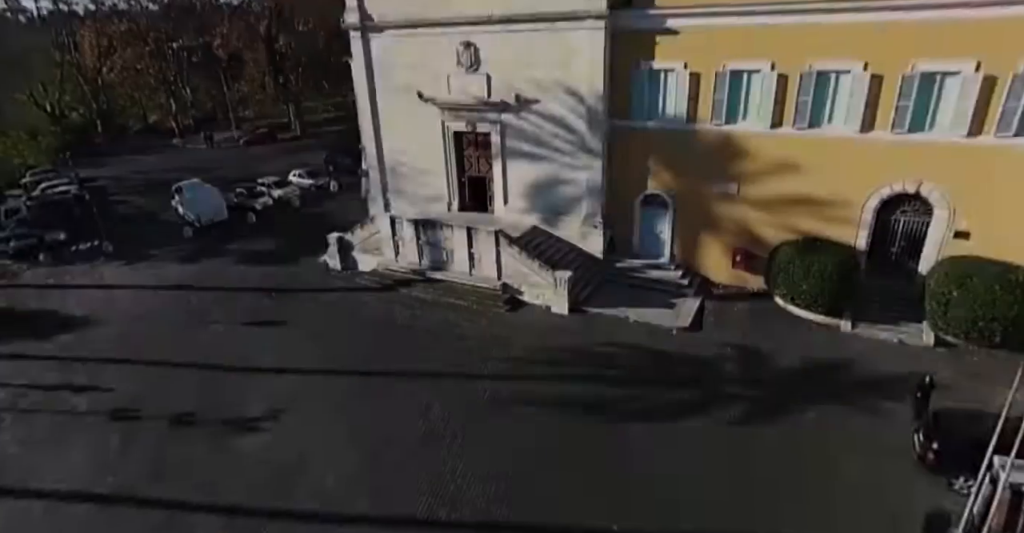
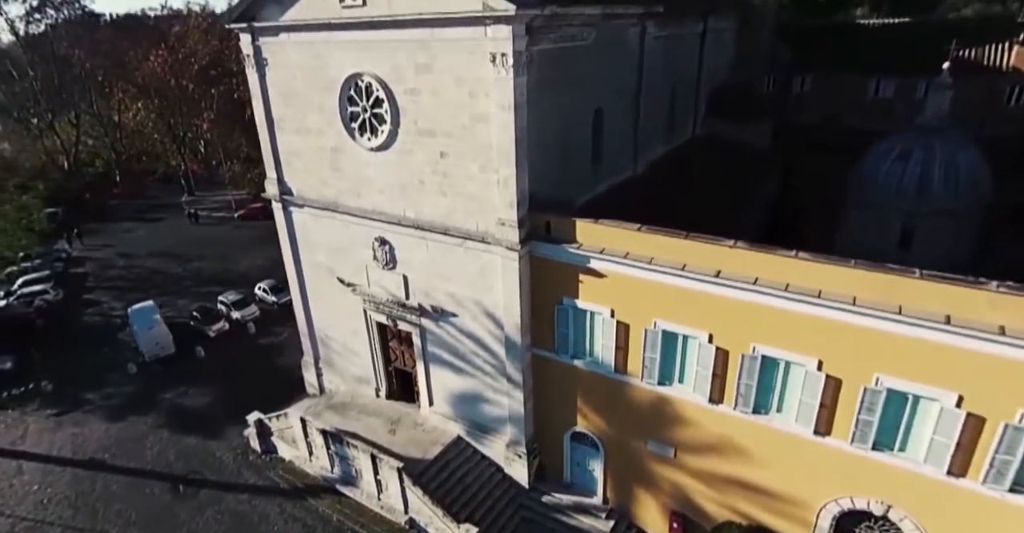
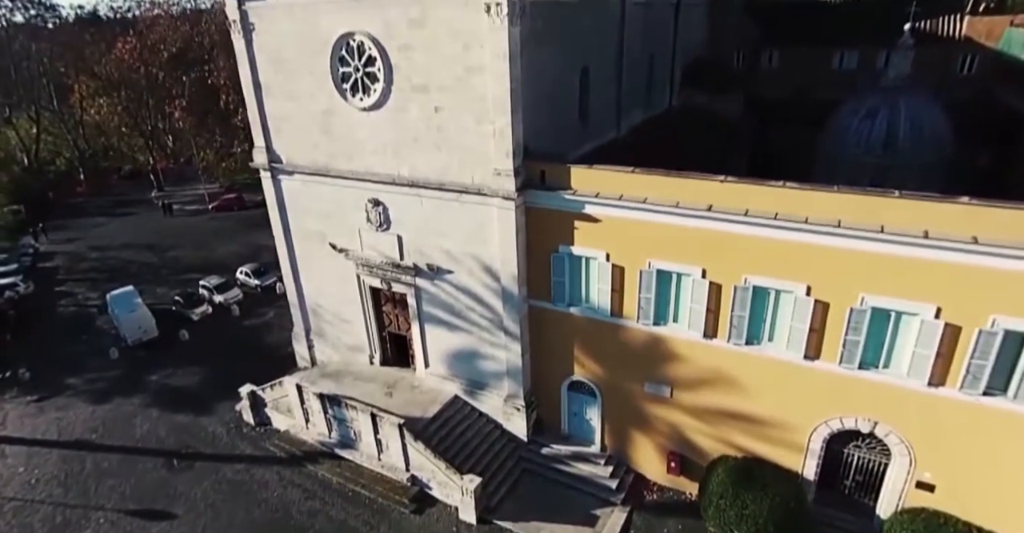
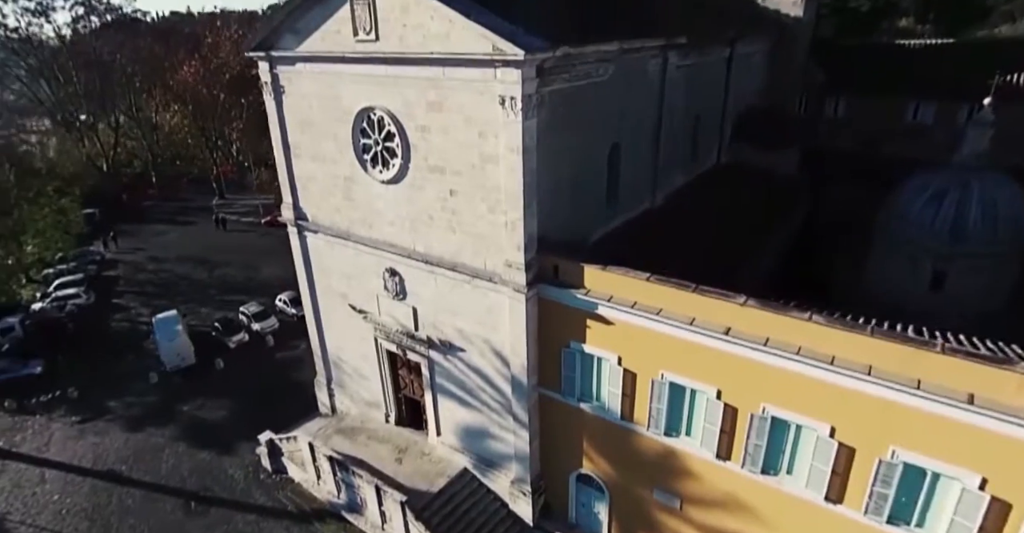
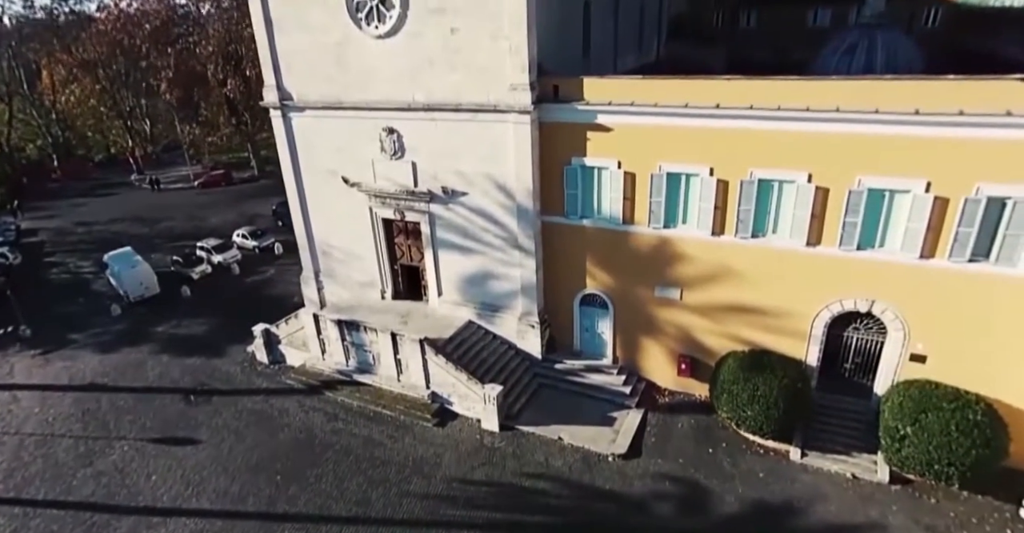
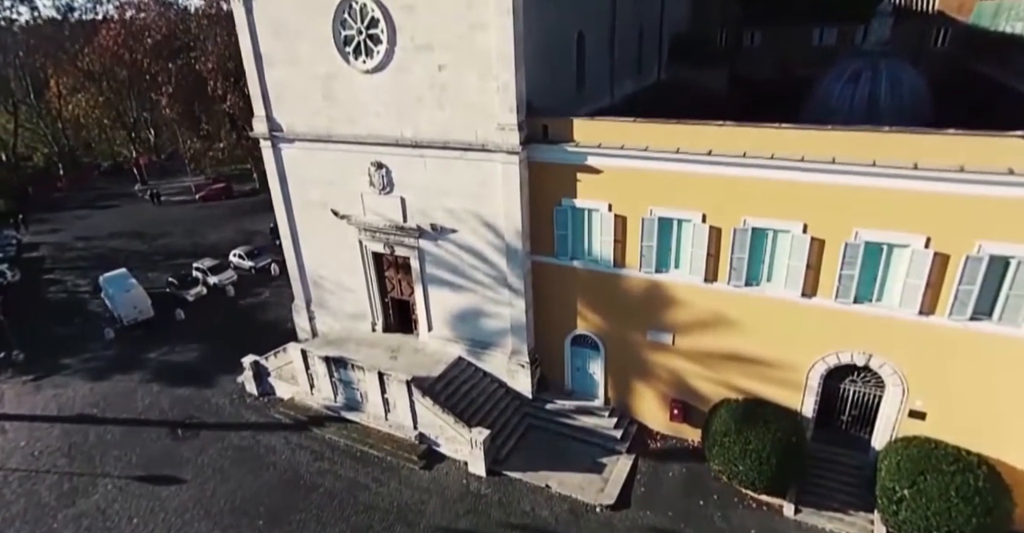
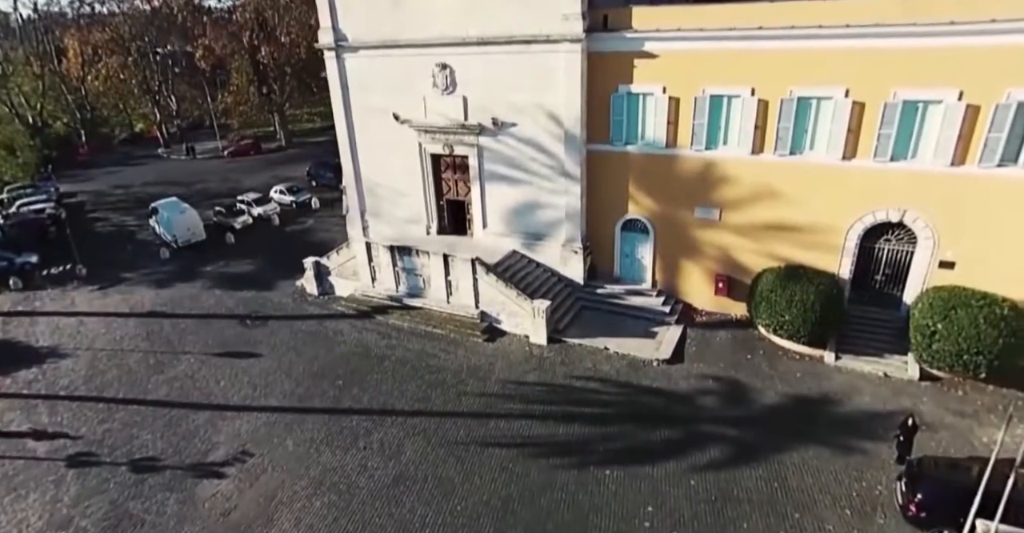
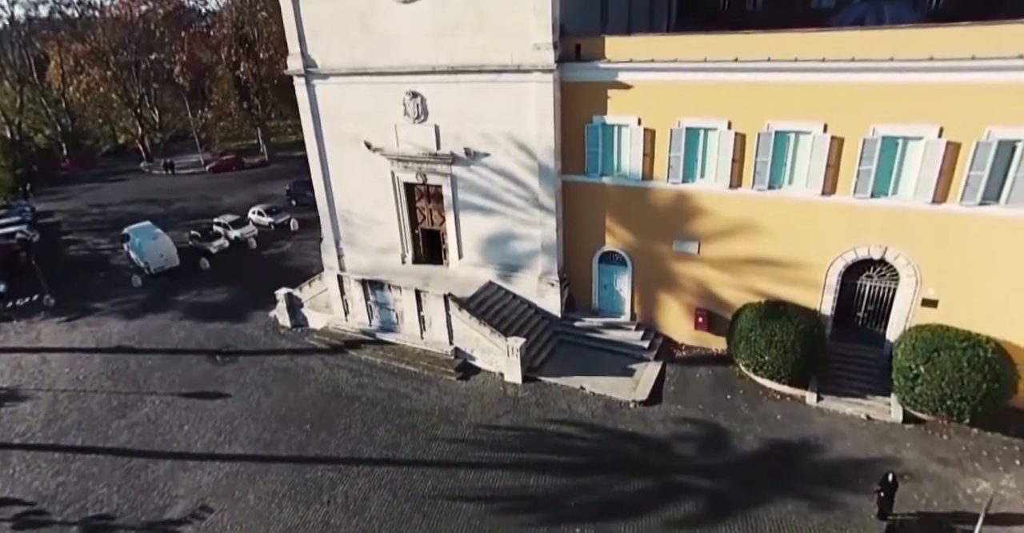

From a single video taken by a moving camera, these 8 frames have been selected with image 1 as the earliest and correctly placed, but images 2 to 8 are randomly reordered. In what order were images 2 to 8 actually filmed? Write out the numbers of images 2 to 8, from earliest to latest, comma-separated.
7, 8, 5, 6, 3, 2, 4
